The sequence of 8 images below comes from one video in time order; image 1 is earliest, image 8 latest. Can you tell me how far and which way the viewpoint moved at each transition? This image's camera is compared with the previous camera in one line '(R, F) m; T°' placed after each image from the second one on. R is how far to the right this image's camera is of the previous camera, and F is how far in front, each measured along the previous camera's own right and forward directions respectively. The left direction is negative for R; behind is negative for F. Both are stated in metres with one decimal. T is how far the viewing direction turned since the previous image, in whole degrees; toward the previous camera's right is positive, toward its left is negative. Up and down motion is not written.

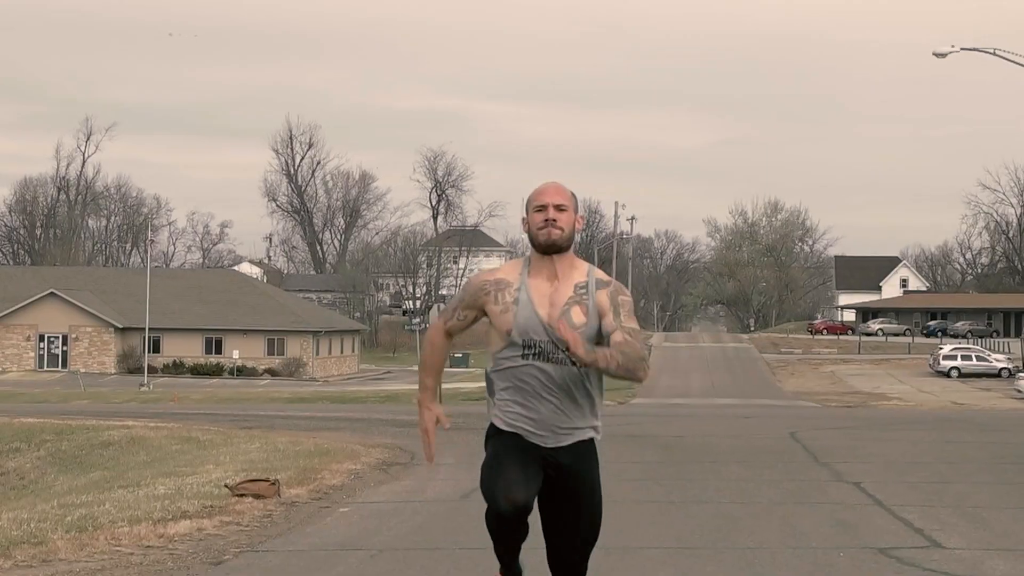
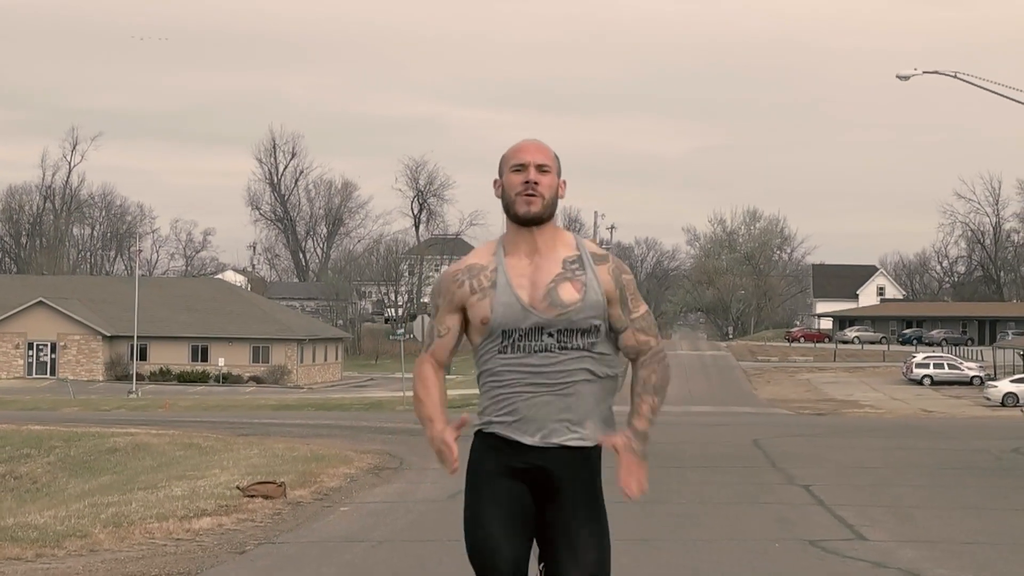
(0.0, -1.2) m; +1°
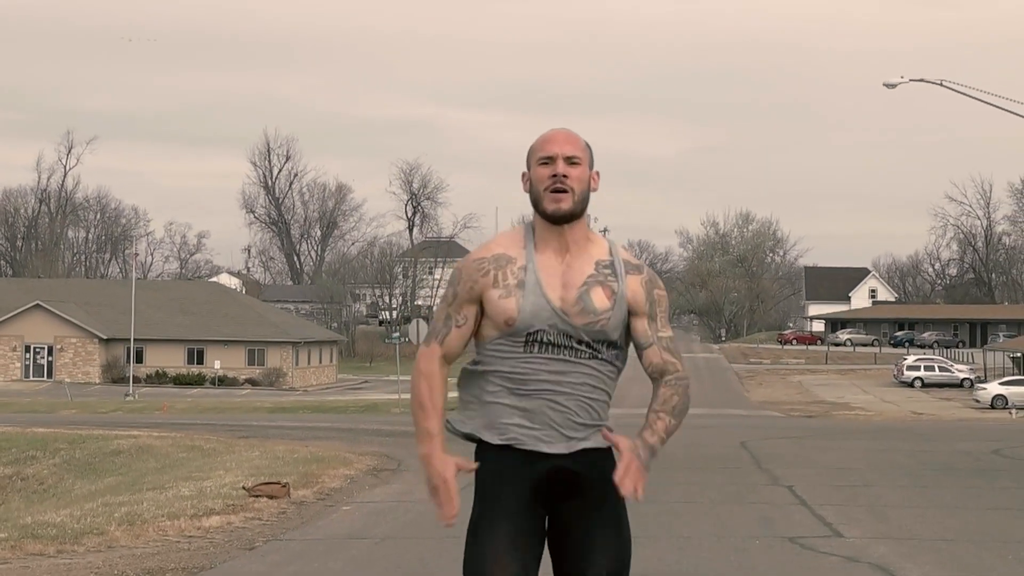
(0.0, -0.5) m; 0°
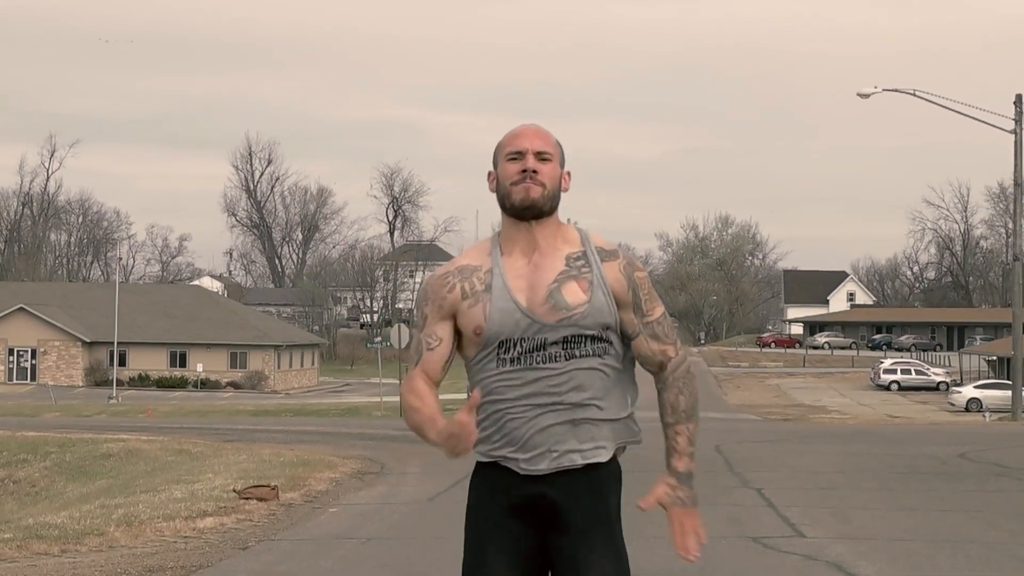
(0.0, -0.6) m; +1°
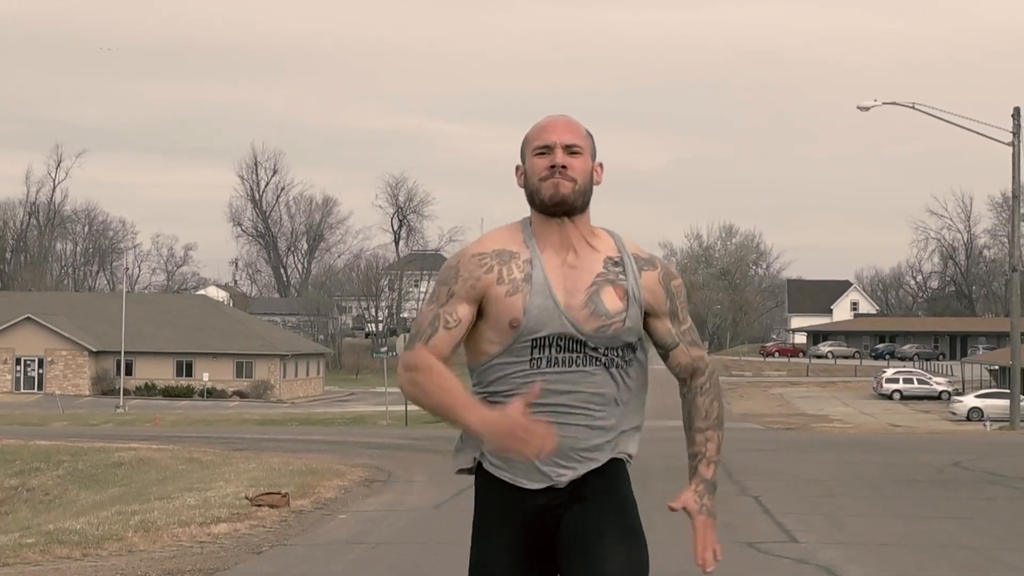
(0.0, -0.4) m; 0°
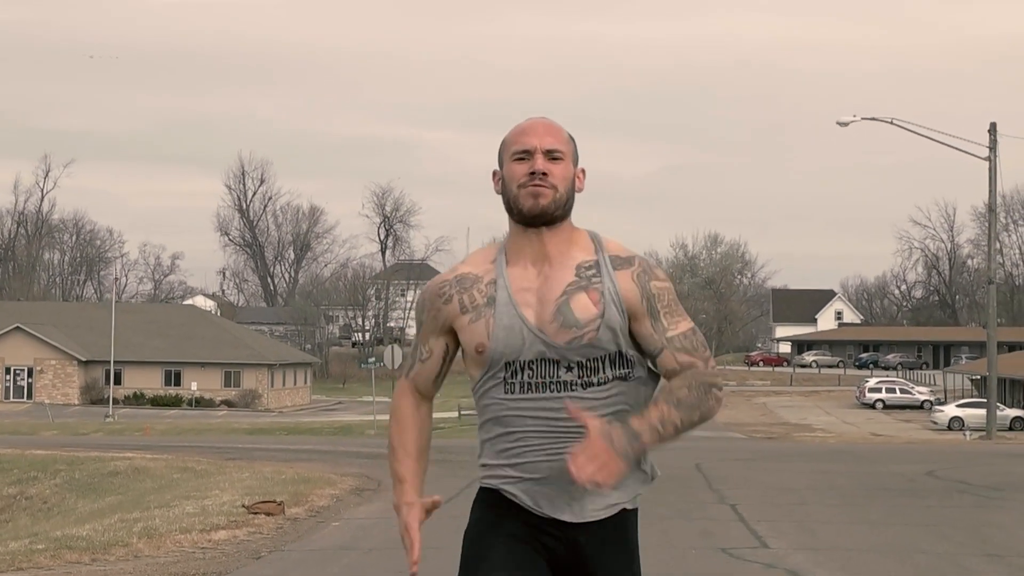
(0.0, -0.6) m; +1°
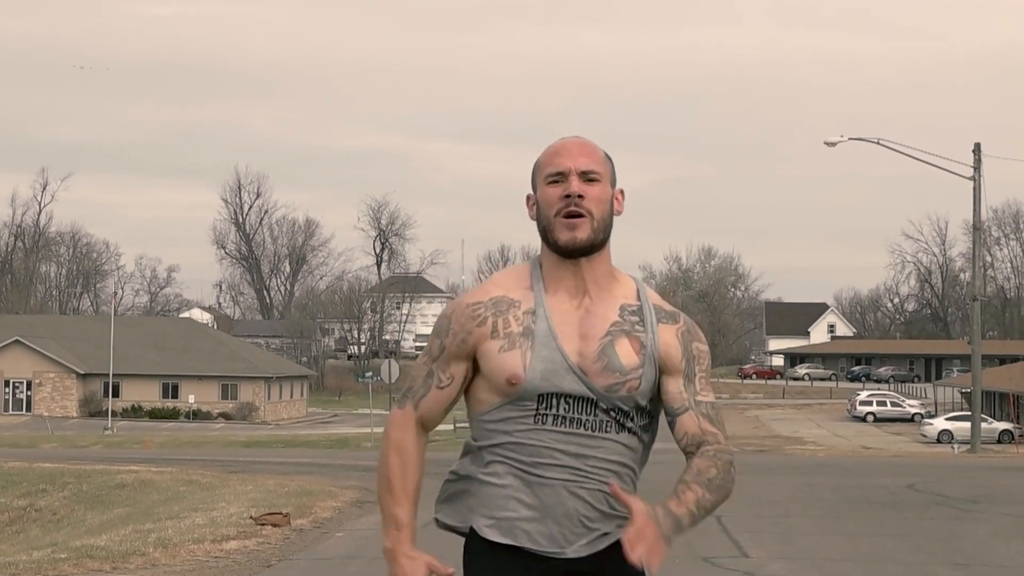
(0.0, -0.7) m; 0°
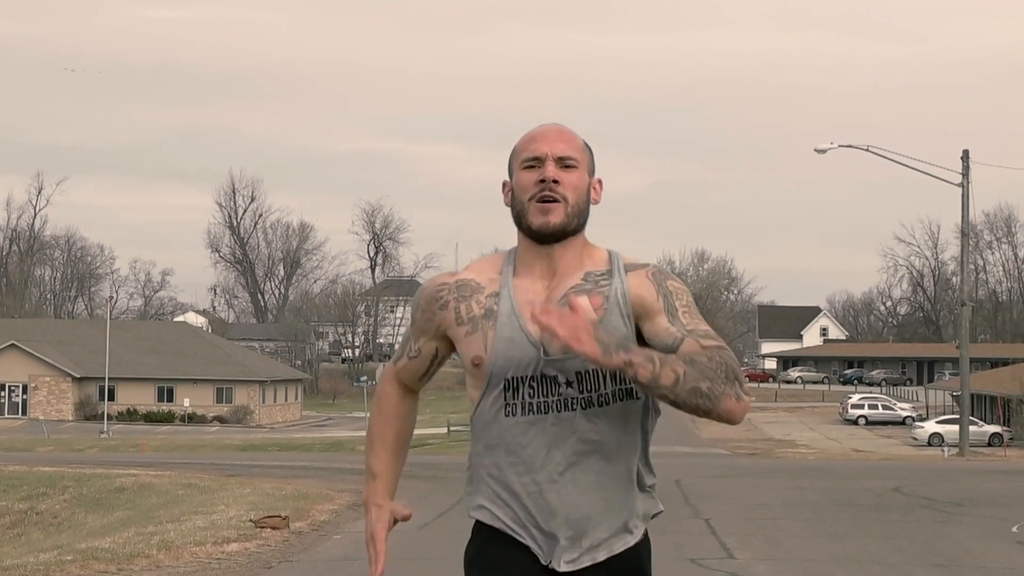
(0.0, -0.4) m; 0°
